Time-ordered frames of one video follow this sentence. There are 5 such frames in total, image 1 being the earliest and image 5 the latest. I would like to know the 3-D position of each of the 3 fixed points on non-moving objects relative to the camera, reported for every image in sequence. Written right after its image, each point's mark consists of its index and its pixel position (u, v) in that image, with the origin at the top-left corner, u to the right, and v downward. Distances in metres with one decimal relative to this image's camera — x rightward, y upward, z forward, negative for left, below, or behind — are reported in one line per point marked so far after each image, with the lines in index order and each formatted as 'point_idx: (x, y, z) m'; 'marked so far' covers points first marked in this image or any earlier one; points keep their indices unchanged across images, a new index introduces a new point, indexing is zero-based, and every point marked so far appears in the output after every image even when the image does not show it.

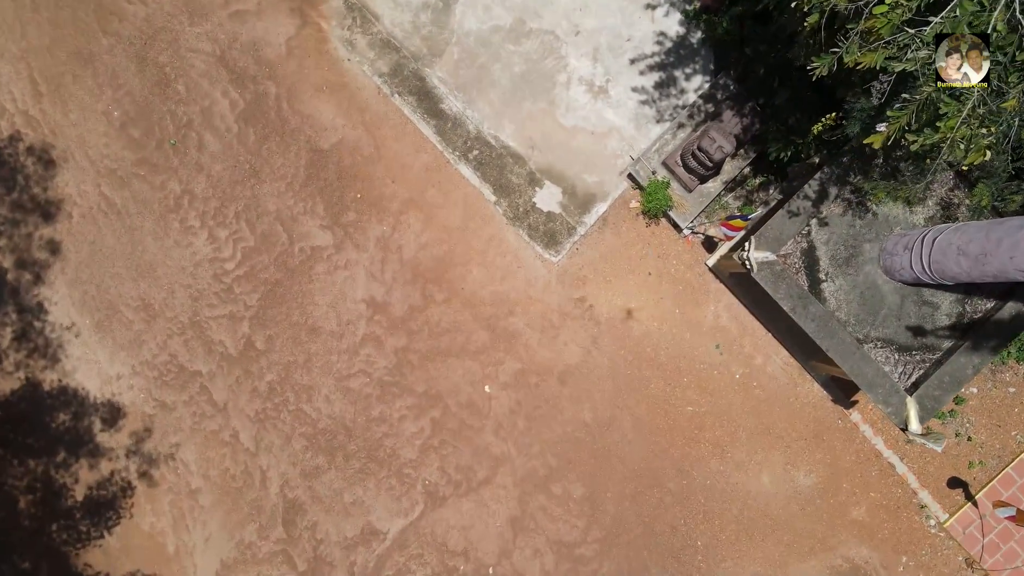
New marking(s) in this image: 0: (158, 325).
0: (-3.9, -0.4, +11.4) m
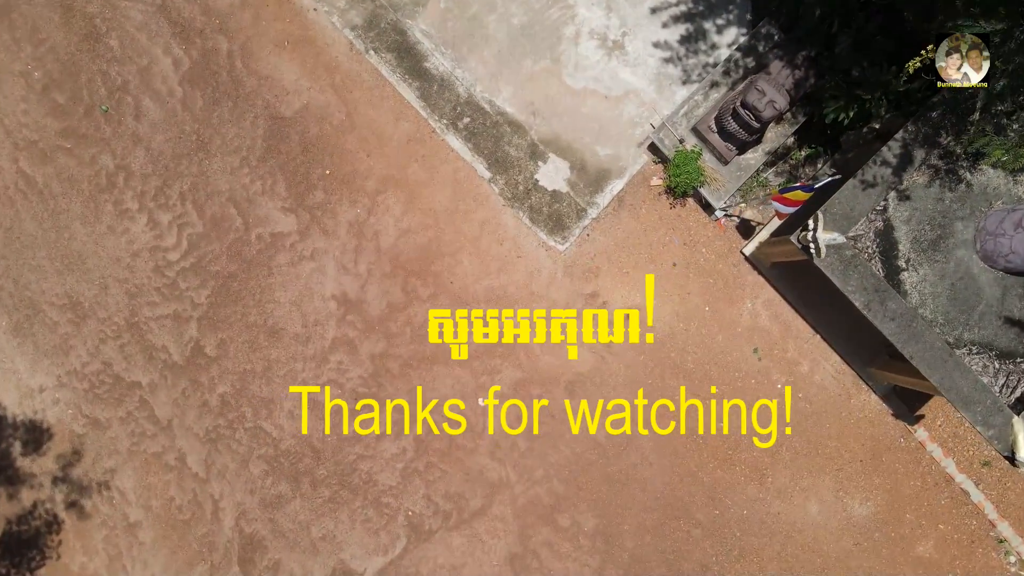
0: (-3.9, -0.4, +9.5) m
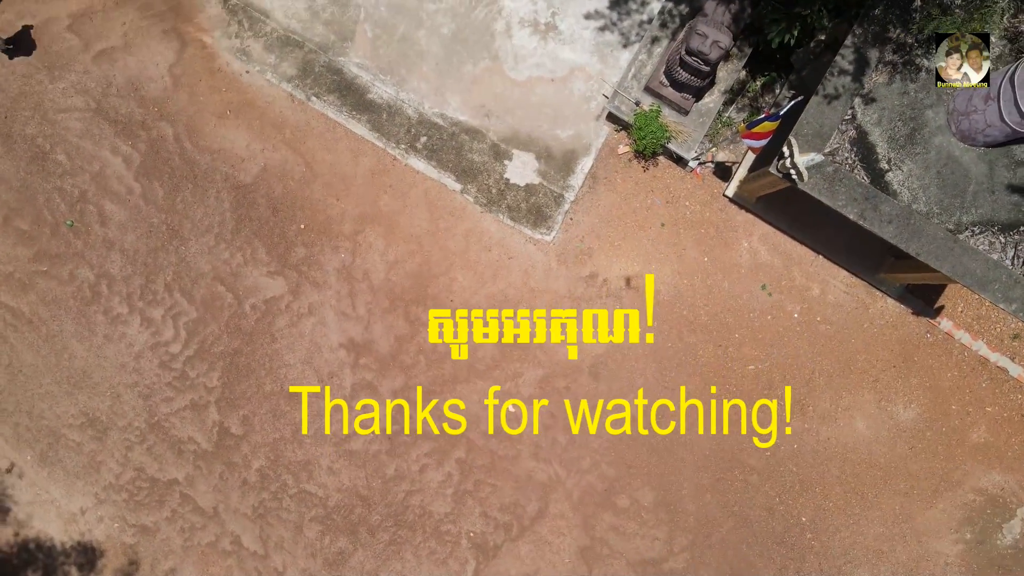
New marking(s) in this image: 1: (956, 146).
0: (-3.7, -1.4, +9.5) m
1: (+3.0, +1.0, +7.0) m
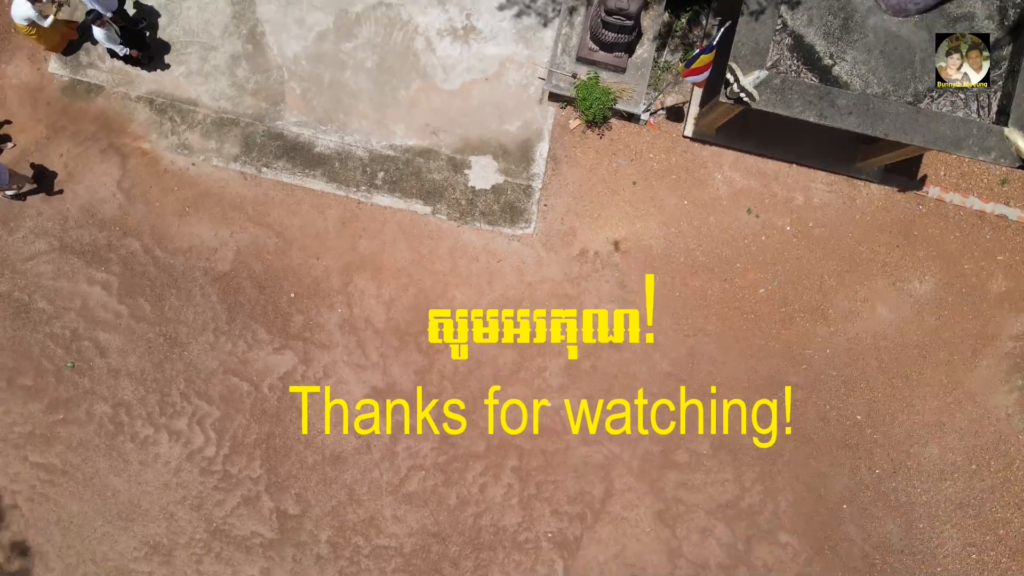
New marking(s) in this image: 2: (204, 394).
0: (-3.1, -2.5, +9.5) m
1: (+2.6, +1.8, +7.1) m
2: (-2.8, -1.0, +9.5) m
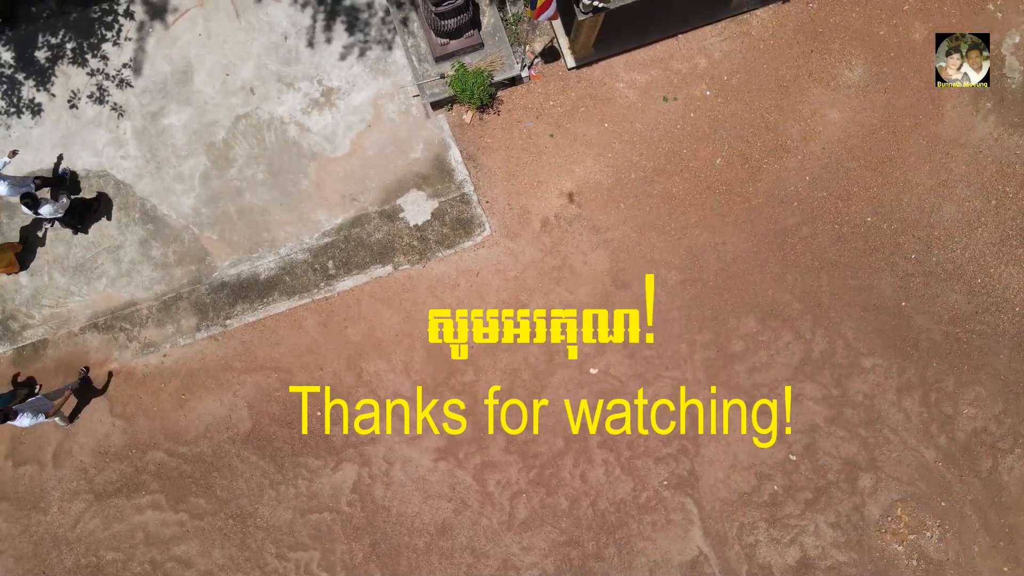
0: (-1.4, -3.7, +9.5) m
1: (+1.1, +2.8, +6.9) m
2: (-2.0, -2.3, +9.5) m
